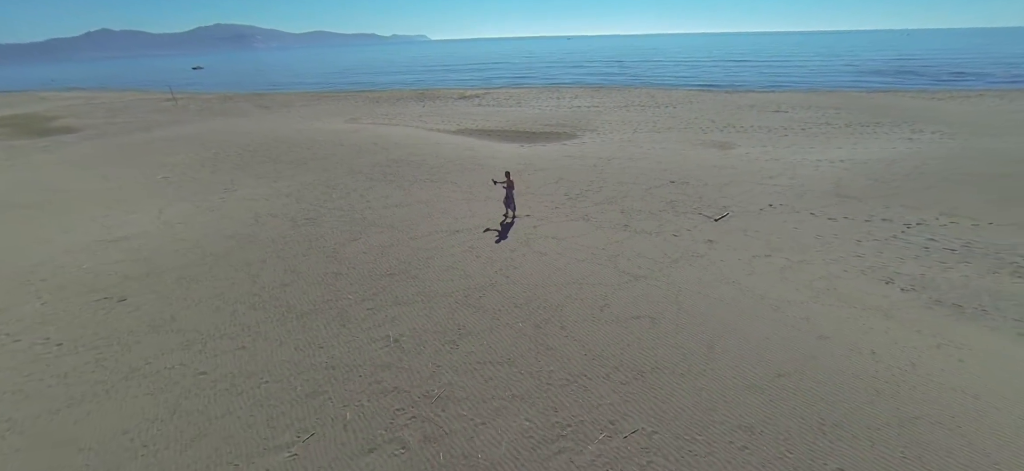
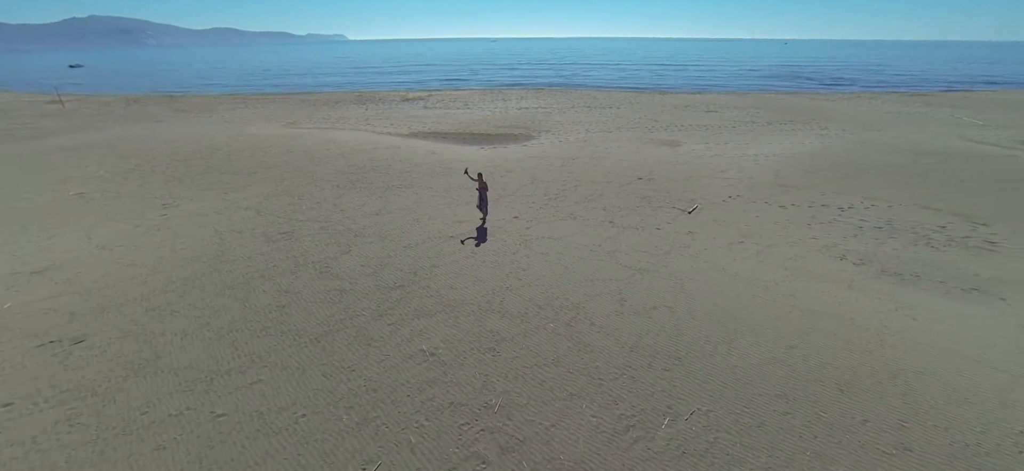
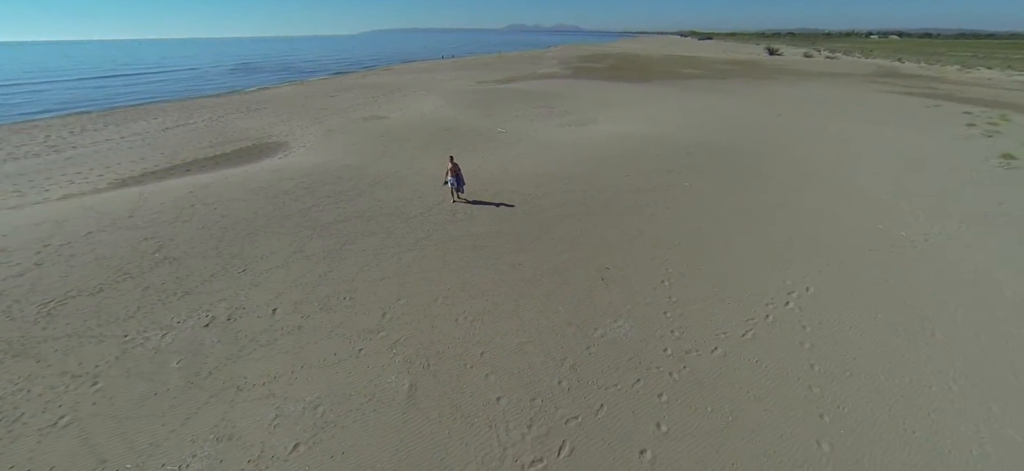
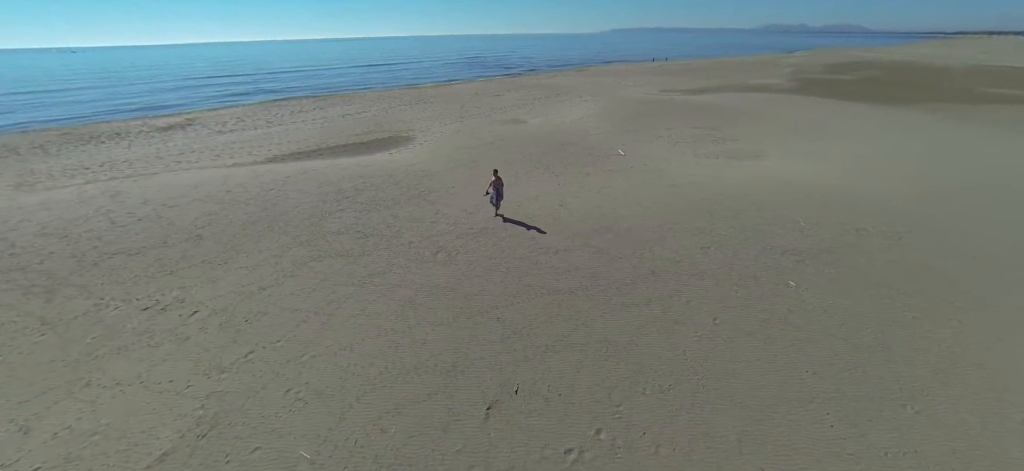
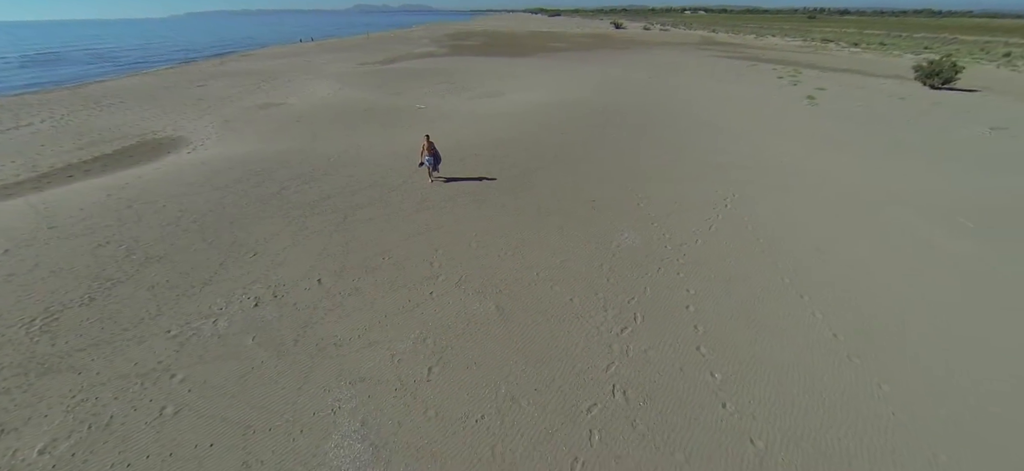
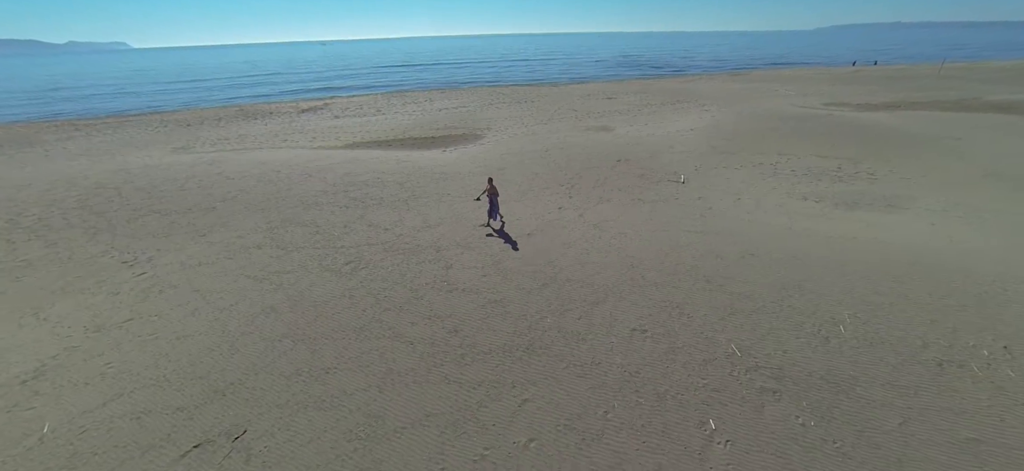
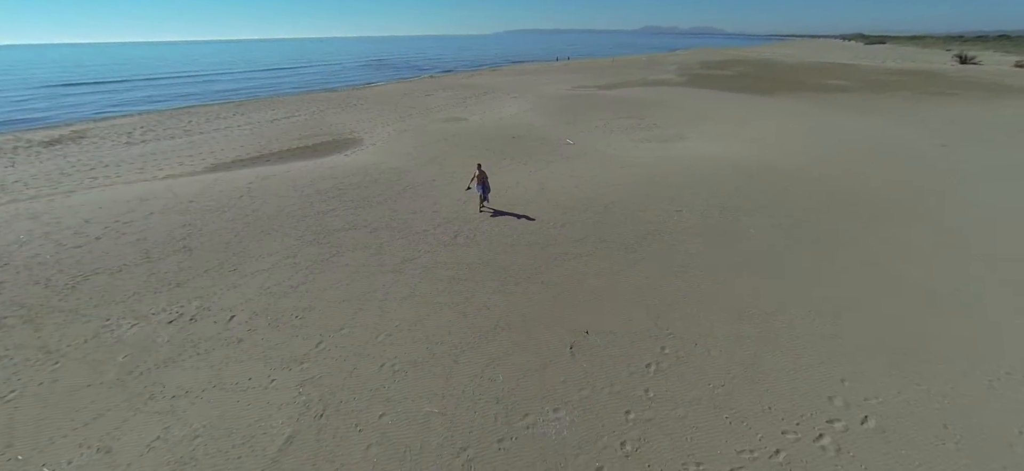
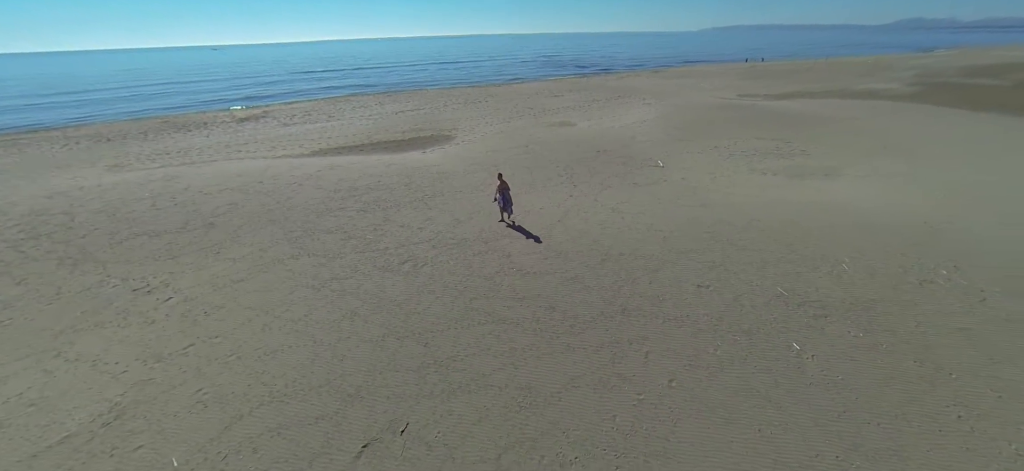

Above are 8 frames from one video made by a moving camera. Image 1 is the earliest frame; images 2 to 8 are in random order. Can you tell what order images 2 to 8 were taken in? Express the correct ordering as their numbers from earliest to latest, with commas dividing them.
2, 6, 8, 4, 7, 3, 5
